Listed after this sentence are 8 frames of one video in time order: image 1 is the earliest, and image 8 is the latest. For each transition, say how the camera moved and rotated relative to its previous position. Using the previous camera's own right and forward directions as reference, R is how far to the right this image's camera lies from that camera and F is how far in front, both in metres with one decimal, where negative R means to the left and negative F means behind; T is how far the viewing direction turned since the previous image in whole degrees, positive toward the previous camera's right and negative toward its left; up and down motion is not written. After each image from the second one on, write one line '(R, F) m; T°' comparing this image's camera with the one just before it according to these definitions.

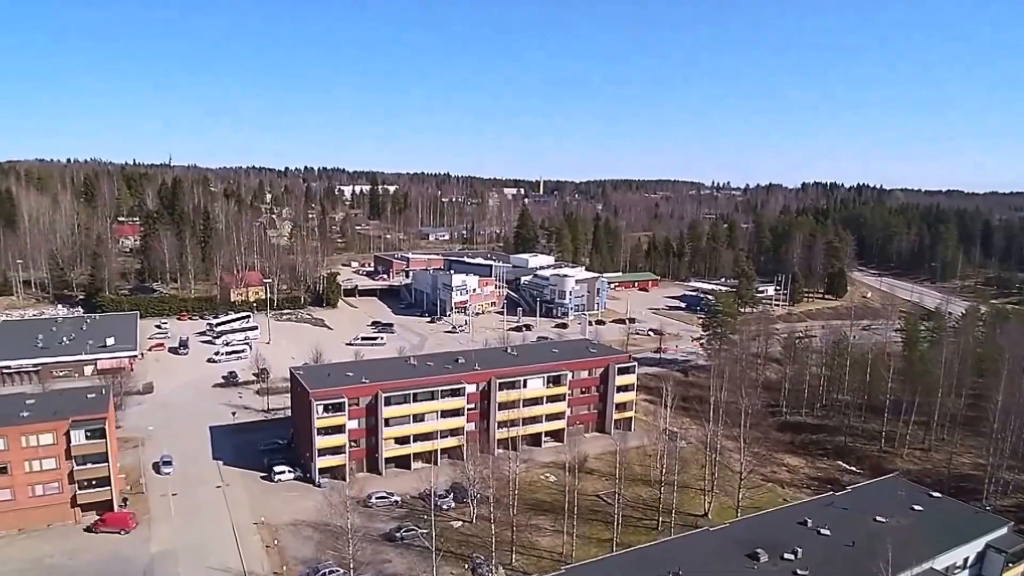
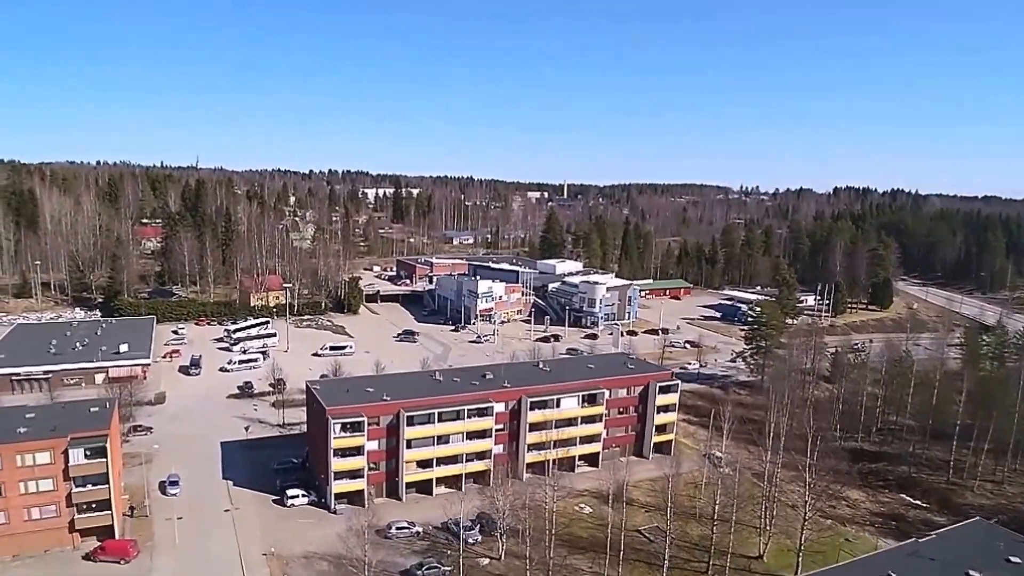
(-0.3, +2.0) m; -2°
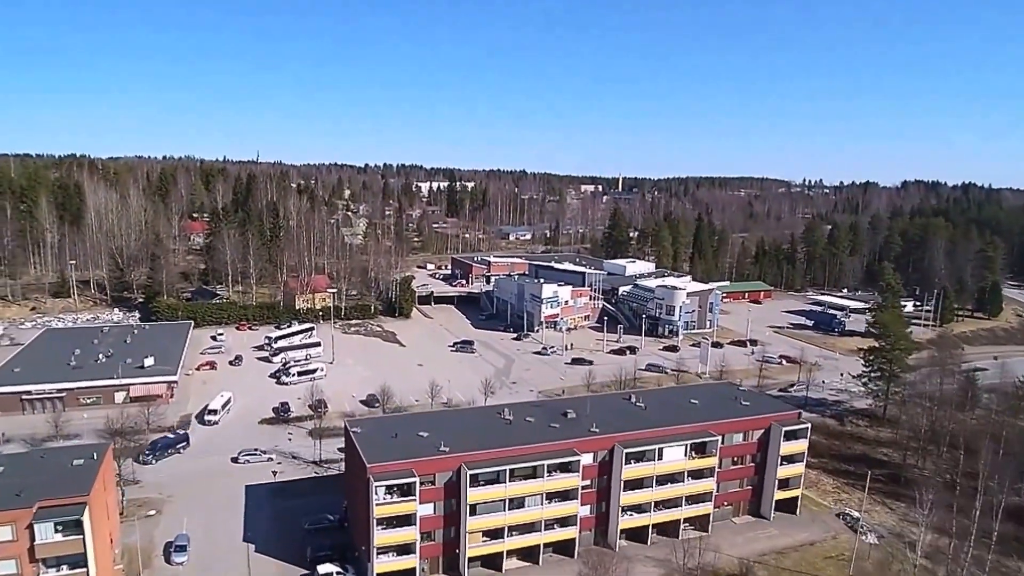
(-1.1, +4.7) m; -4°
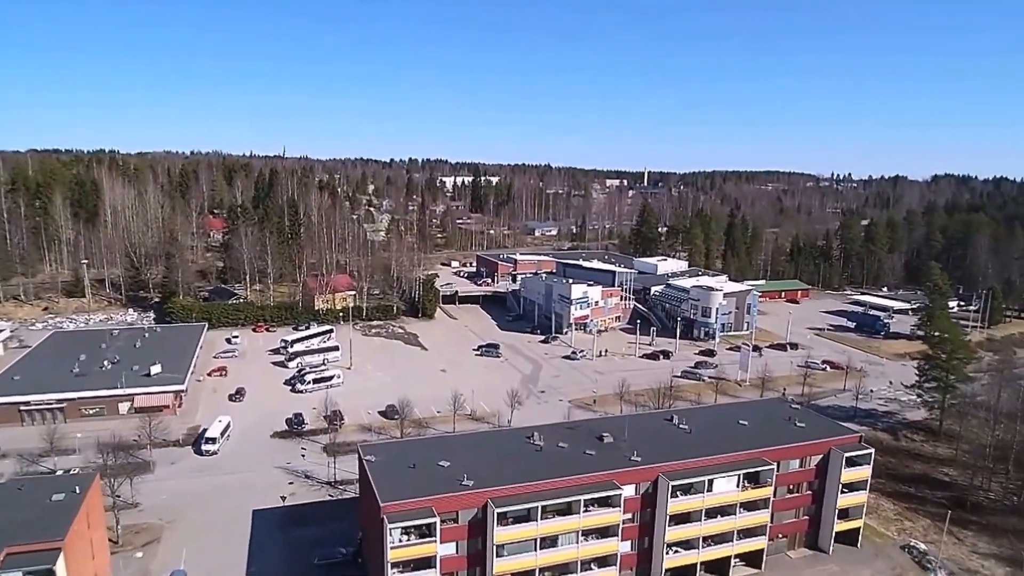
(-0.2, +1.9) m; -2°
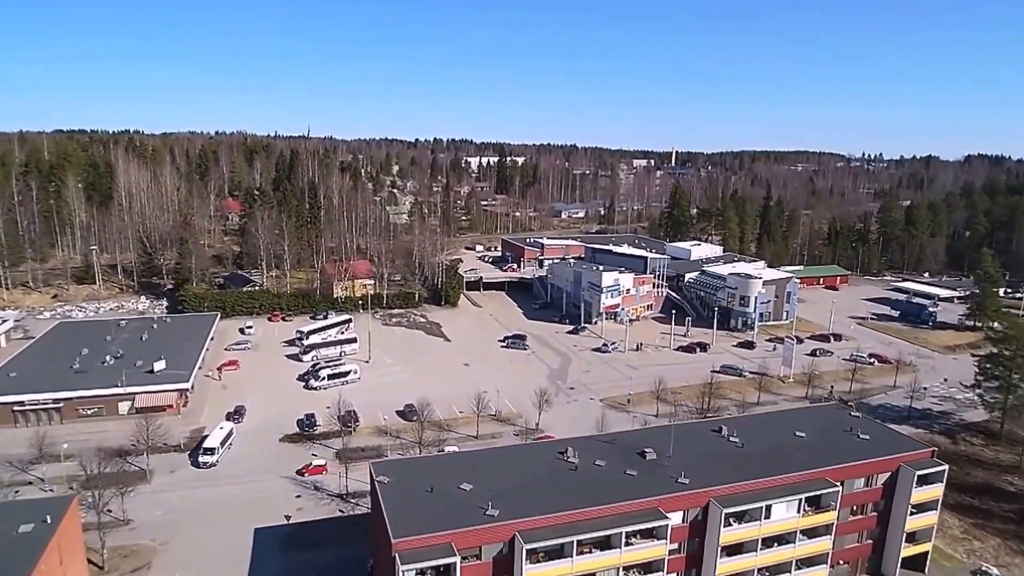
(-0.2, +2.1) m; -2°
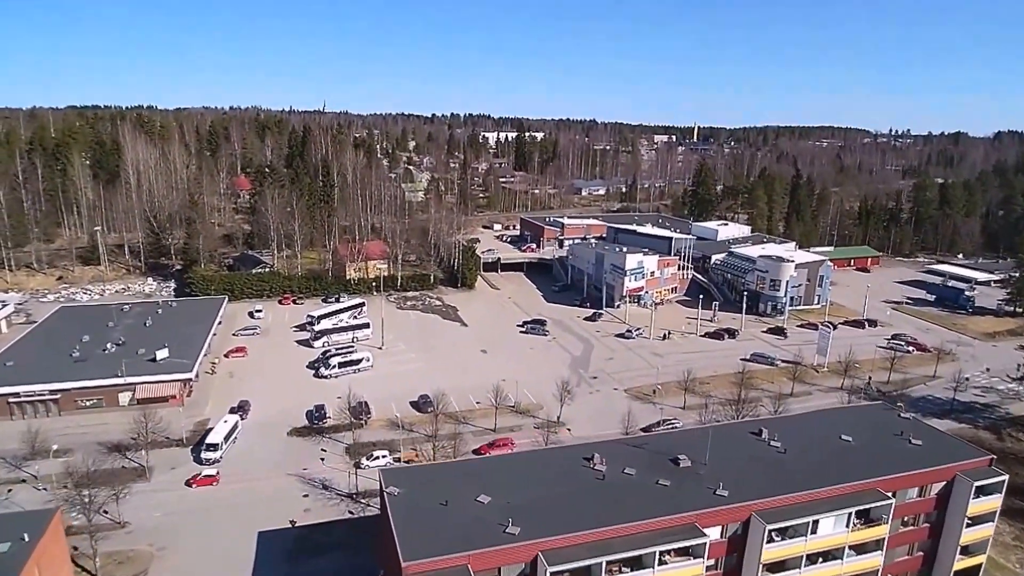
(-0.1, +1.5) m; -2°
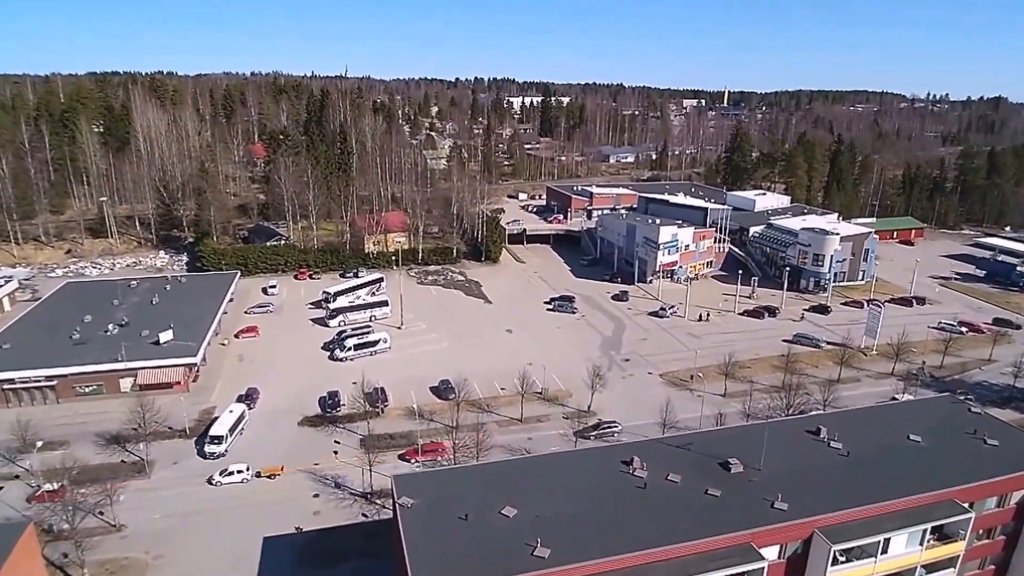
(-0.1, +1.8) m; -2°
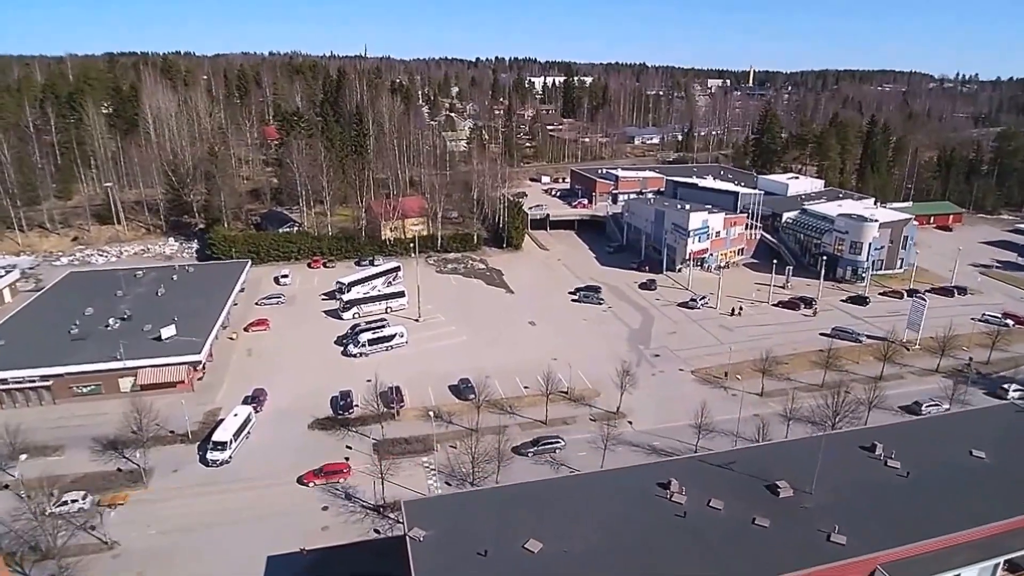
(-0.1, +1.4) m; -2°
